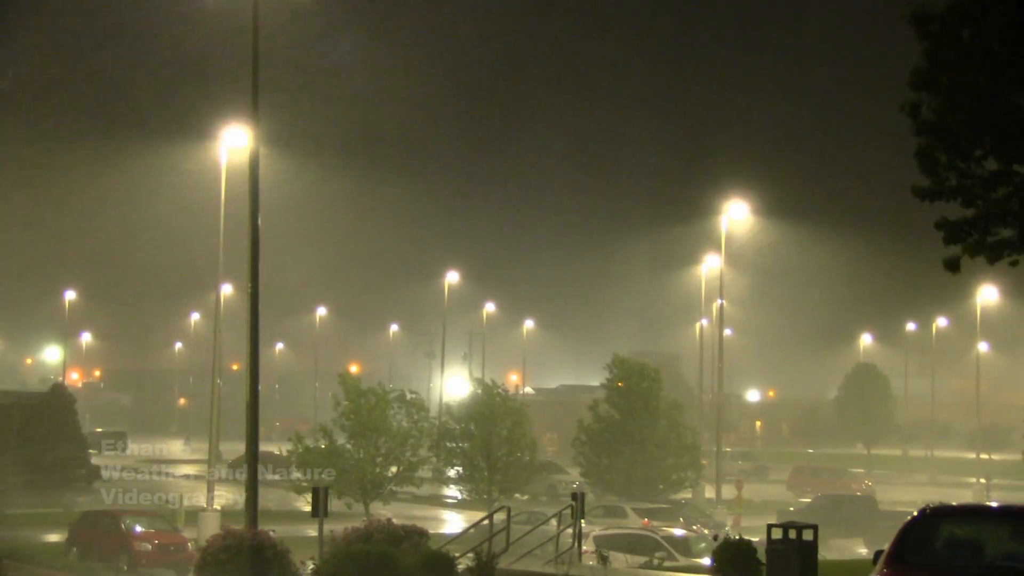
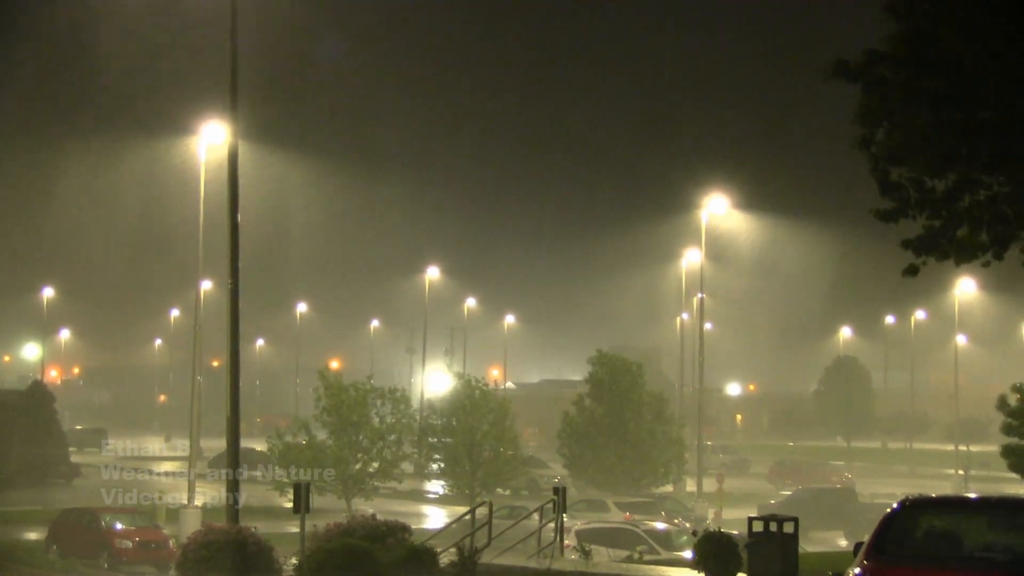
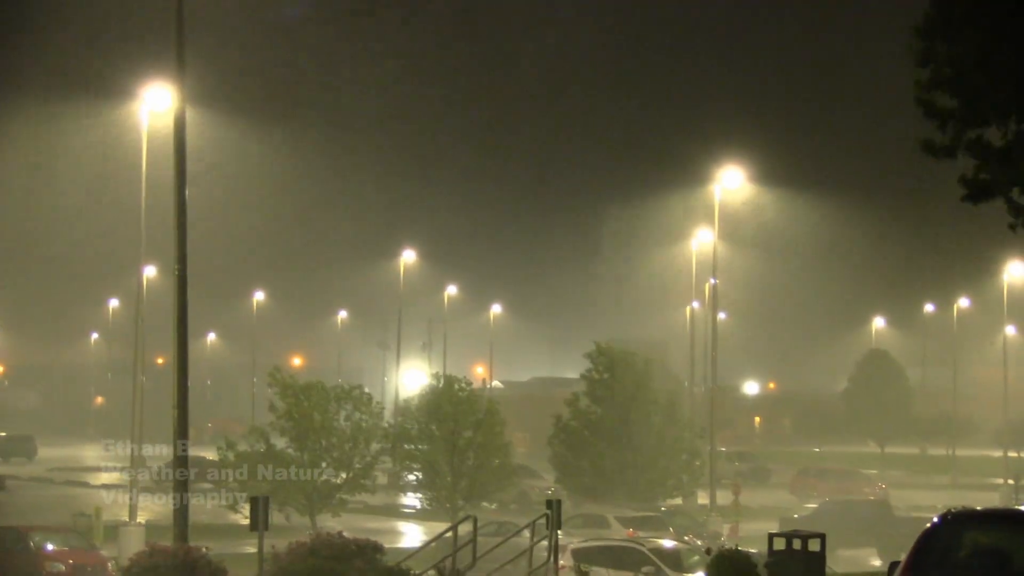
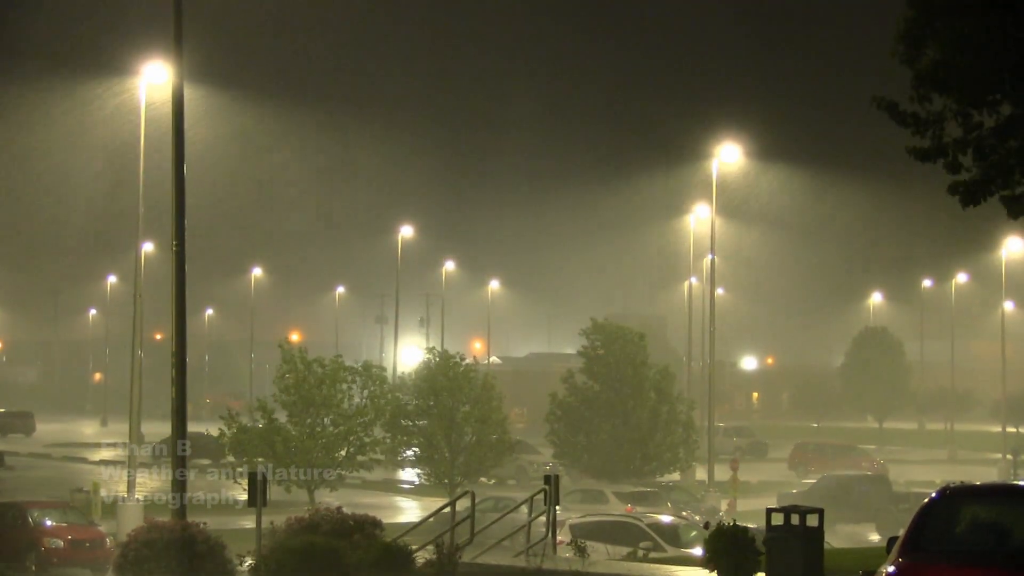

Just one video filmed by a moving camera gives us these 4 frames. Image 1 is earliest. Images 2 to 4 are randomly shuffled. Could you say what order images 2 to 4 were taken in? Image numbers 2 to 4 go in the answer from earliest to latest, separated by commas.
2, 3, 4
